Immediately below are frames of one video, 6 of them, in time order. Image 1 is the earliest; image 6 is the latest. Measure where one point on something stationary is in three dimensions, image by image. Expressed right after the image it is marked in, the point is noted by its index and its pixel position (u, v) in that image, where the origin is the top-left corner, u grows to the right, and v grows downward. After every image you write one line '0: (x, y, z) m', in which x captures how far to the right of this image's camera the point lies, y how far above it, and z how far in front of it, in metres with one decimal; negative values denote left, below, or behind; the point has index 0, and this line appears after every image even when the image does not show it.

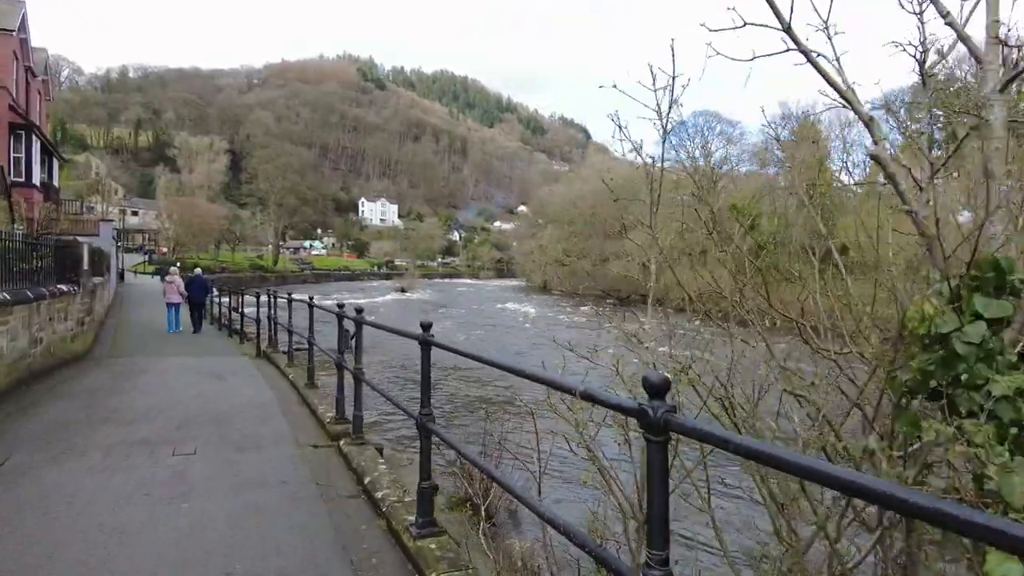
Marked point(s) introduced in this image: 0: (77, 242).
0: (-5.8, +0.6, +8.5) m
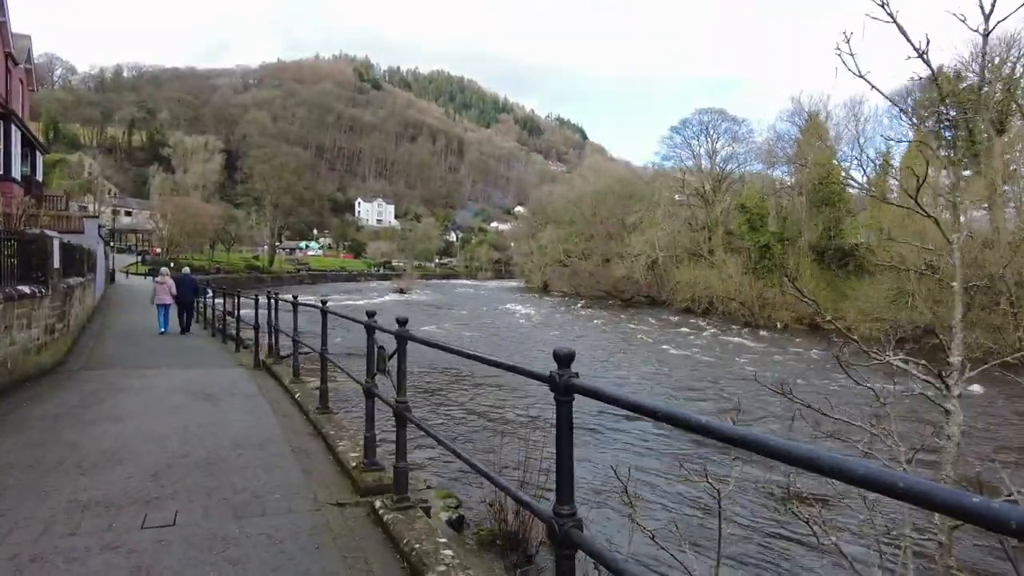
0: (-5.6, +0.6, +7.7) m
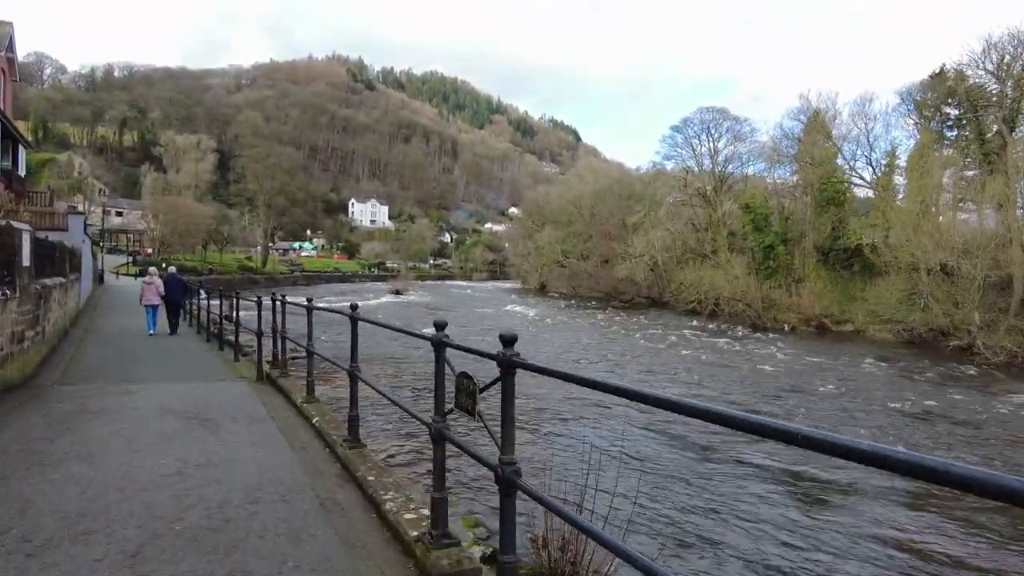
0: (-5.3, +0.6, +7.1) m
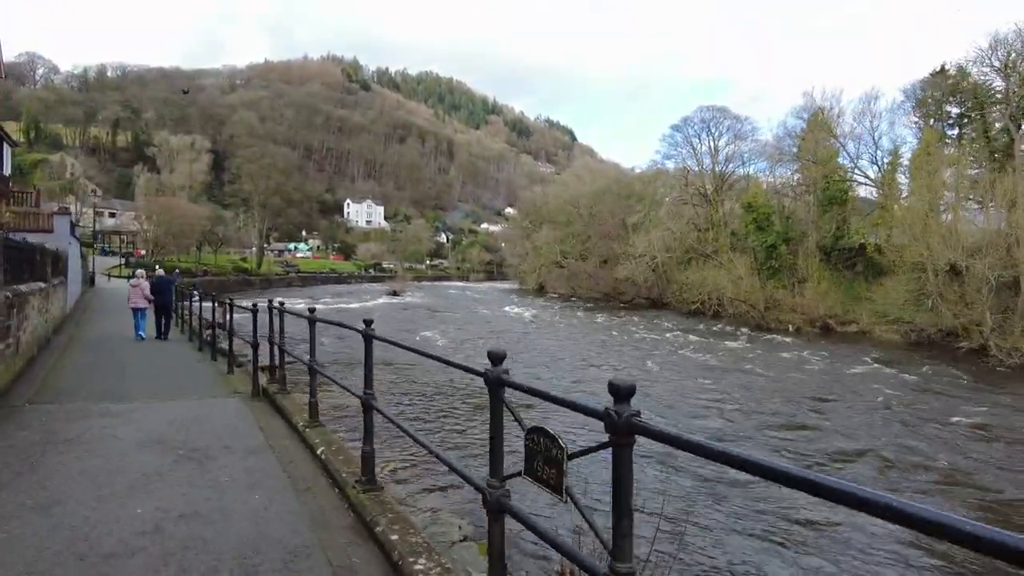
0: (-5.2, +0.5, +6.6) m
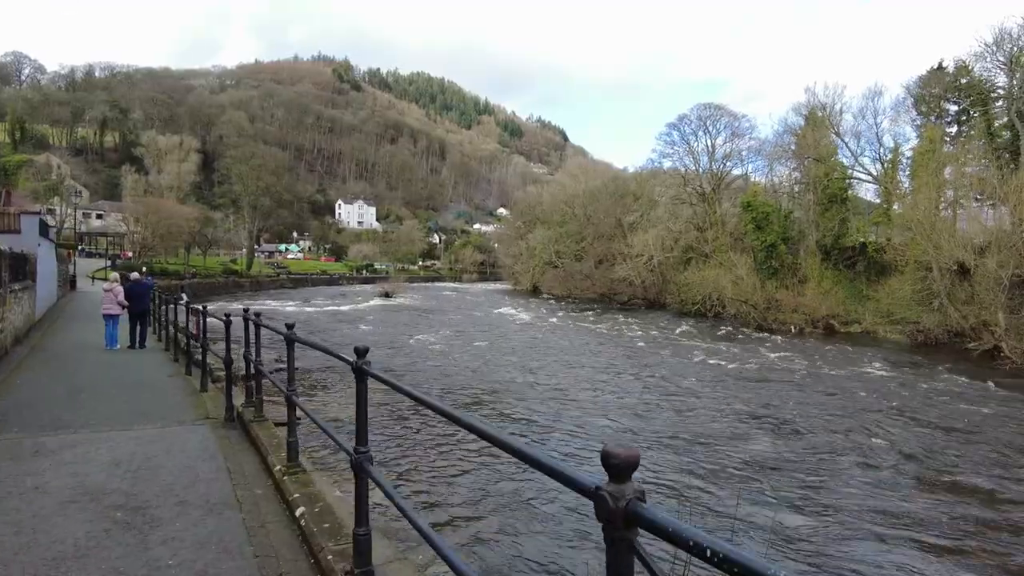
0: (-5.1, +0.5, +5.9) m
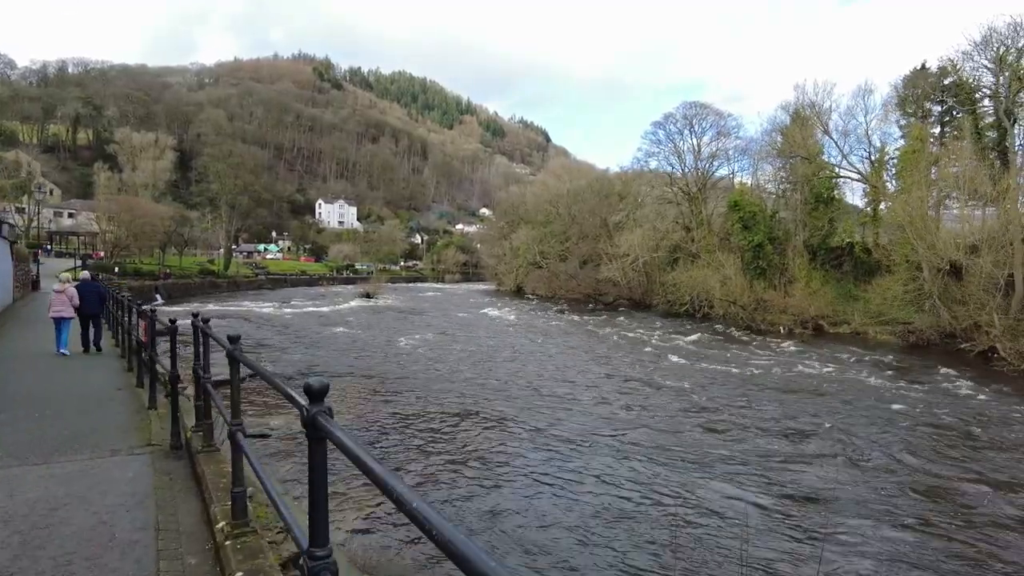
0: (-5.2, +0.5, +5.2) m
